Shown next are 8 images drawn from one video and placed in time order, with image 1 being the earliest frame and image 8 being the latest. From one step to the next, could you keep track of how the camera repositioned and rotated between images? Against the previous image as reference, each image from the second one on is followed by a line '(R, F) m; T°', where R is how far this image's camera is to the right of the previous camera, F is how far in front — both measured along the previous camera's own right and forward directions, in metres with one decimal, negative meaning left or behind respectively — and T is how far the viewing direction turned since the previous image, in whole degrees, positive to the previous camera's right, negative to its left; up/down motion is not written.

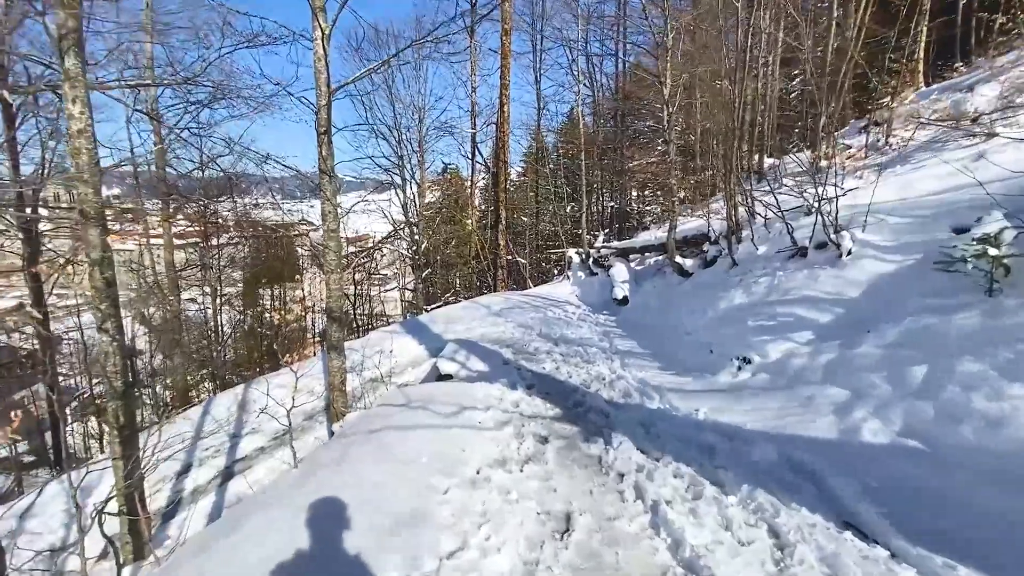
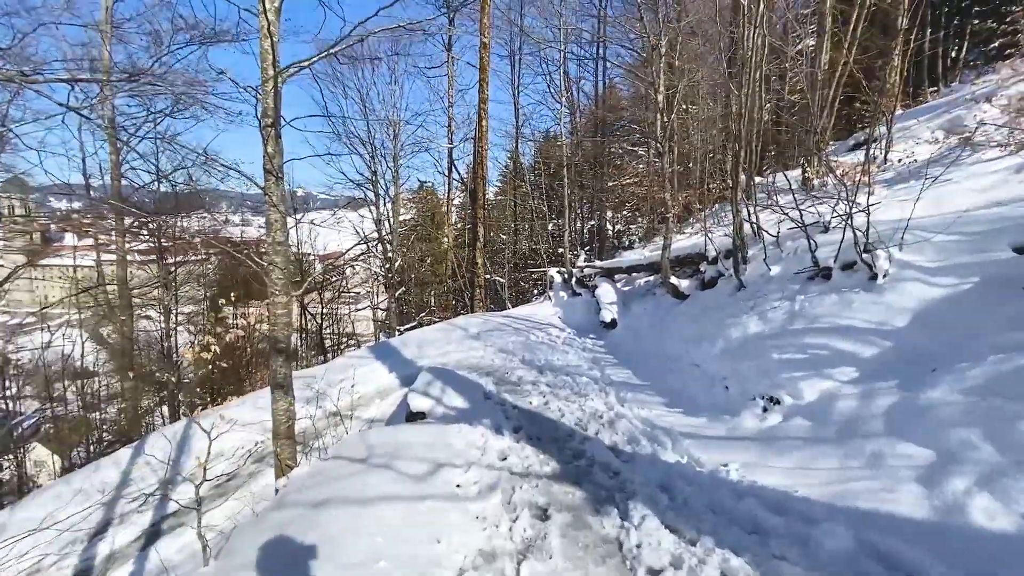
(-0.1, +0.7) m; +3°
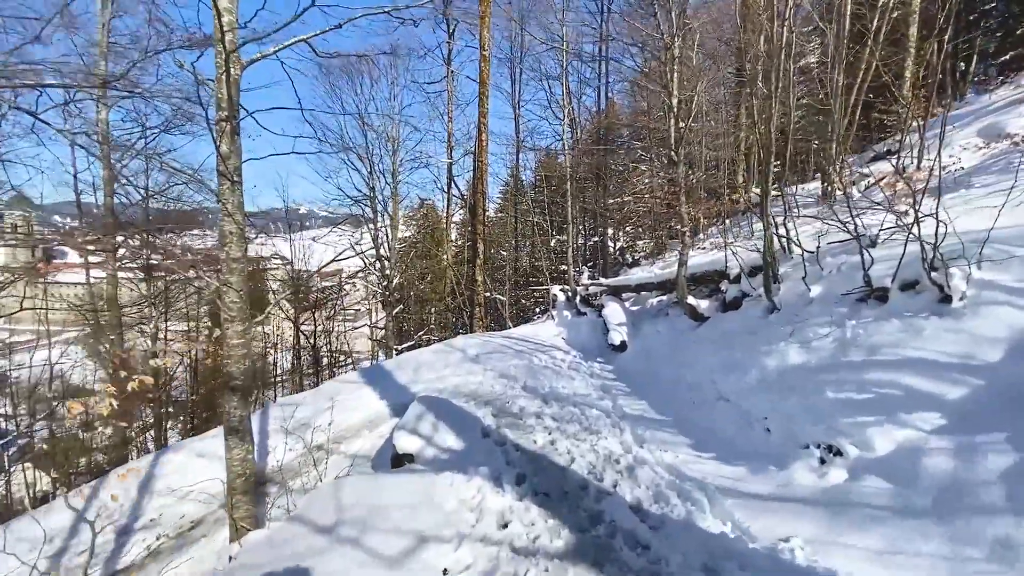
(0.0, +0.6) m; 0°
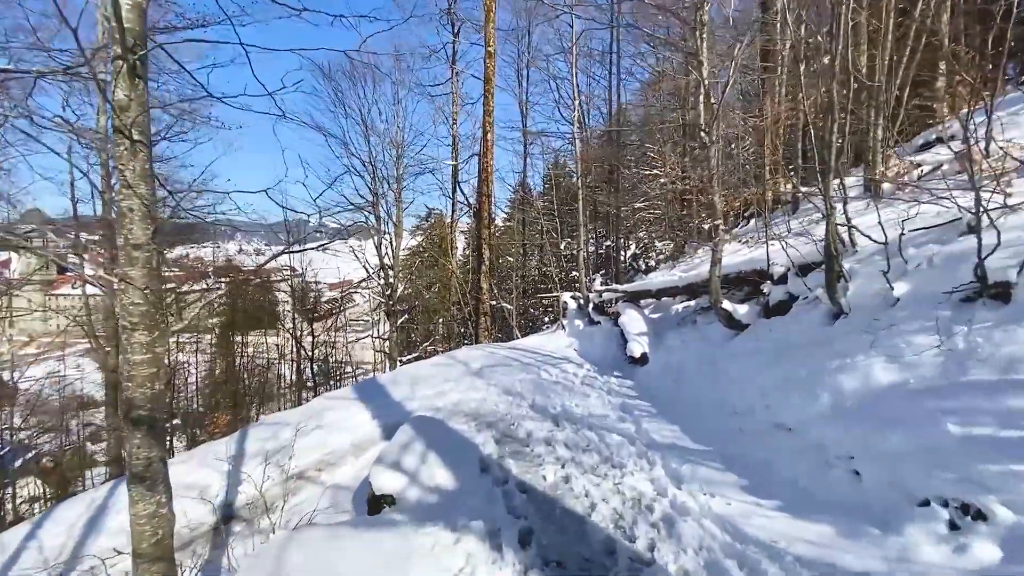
(0.0, +0.8) m; -1°
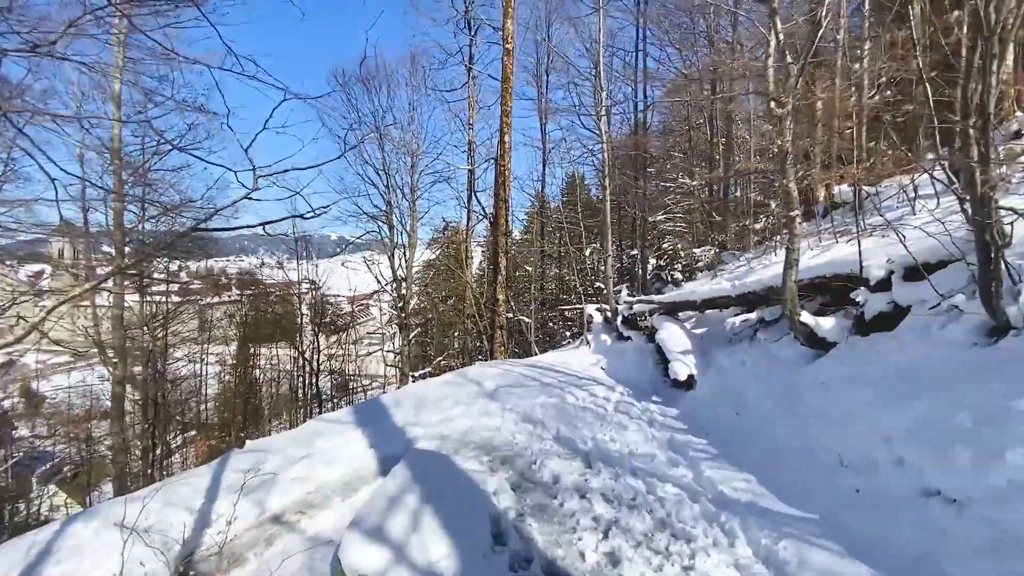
(-0.1, +1.0) m; -2°
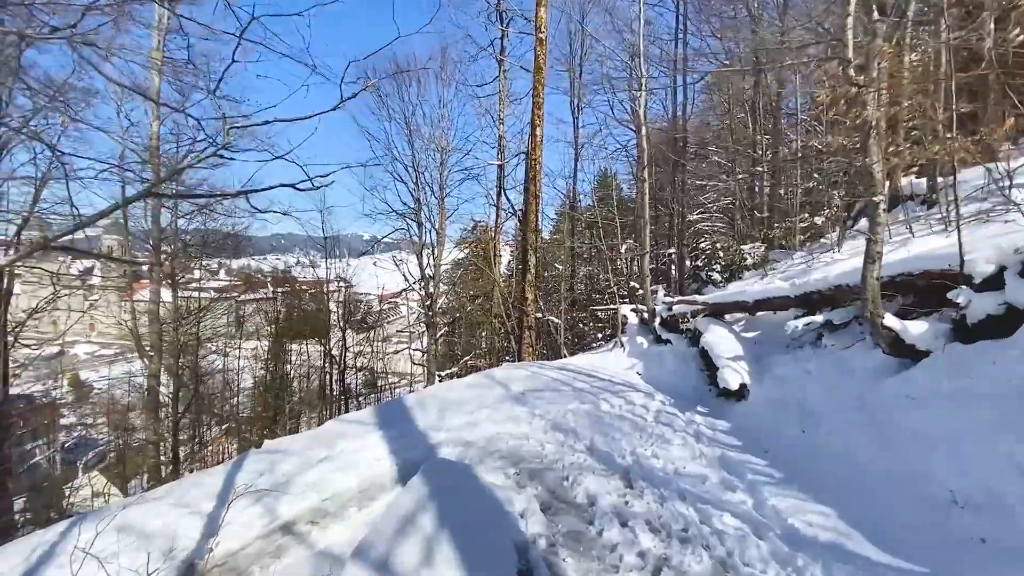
(0.0, +0.5) m; -3°
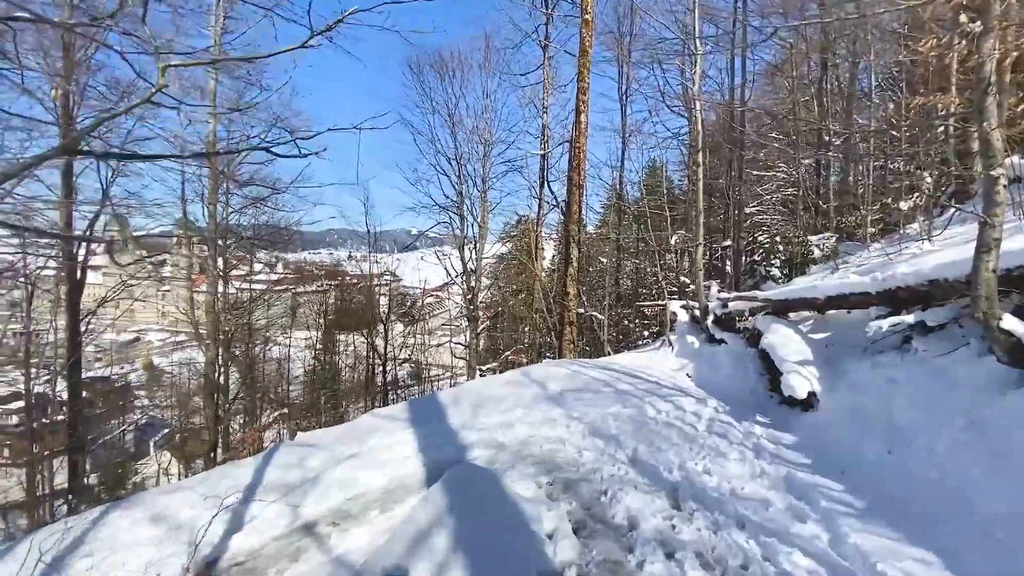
(+0.1, +0.4) m; -5°
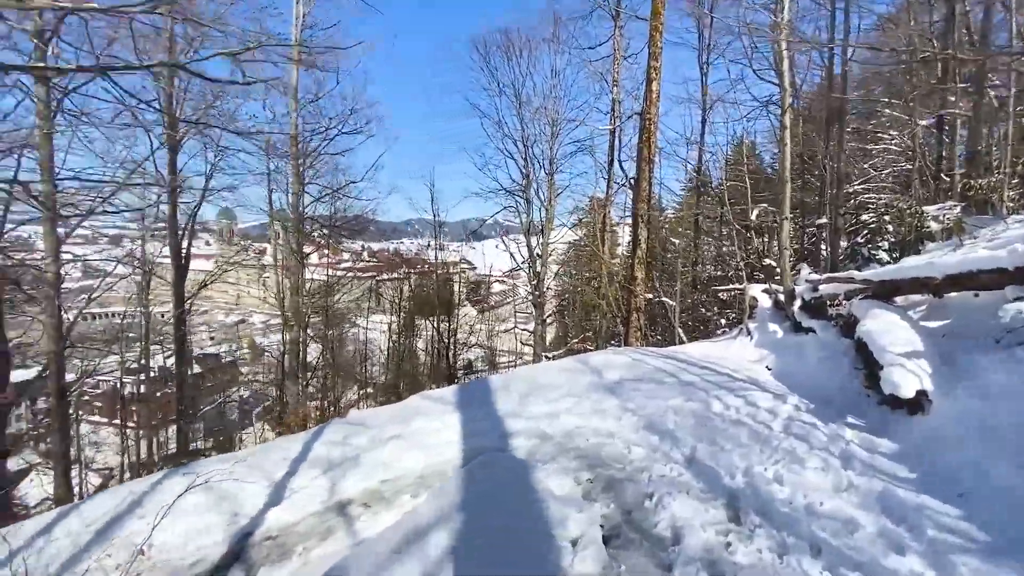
(+0.3, +0.4) m; -9°
